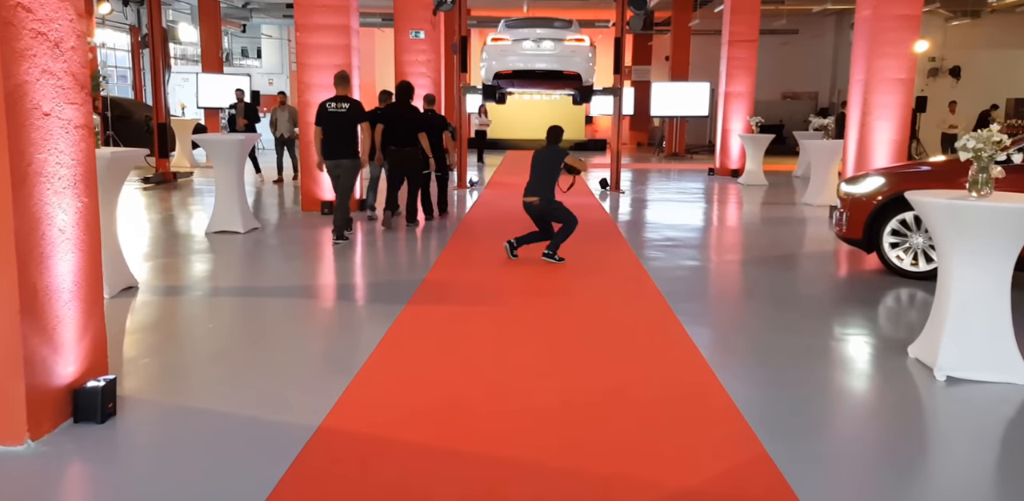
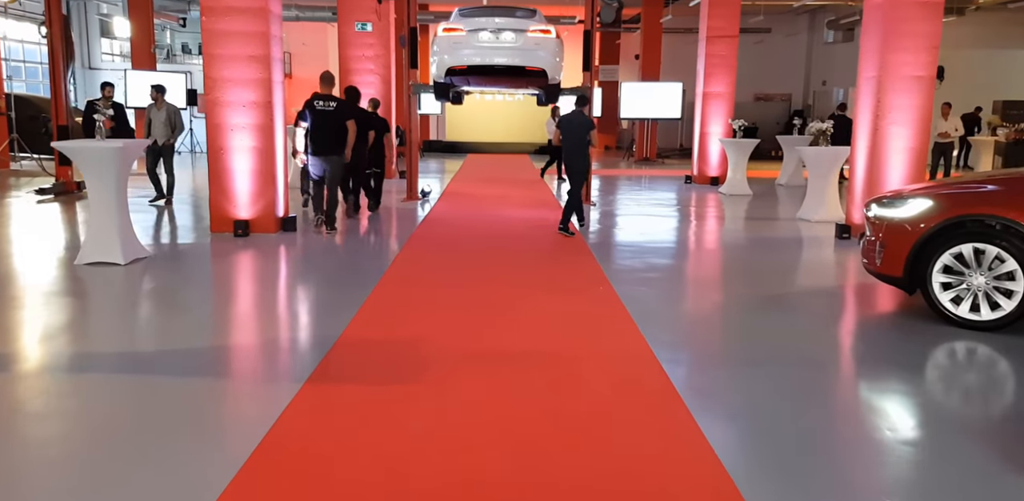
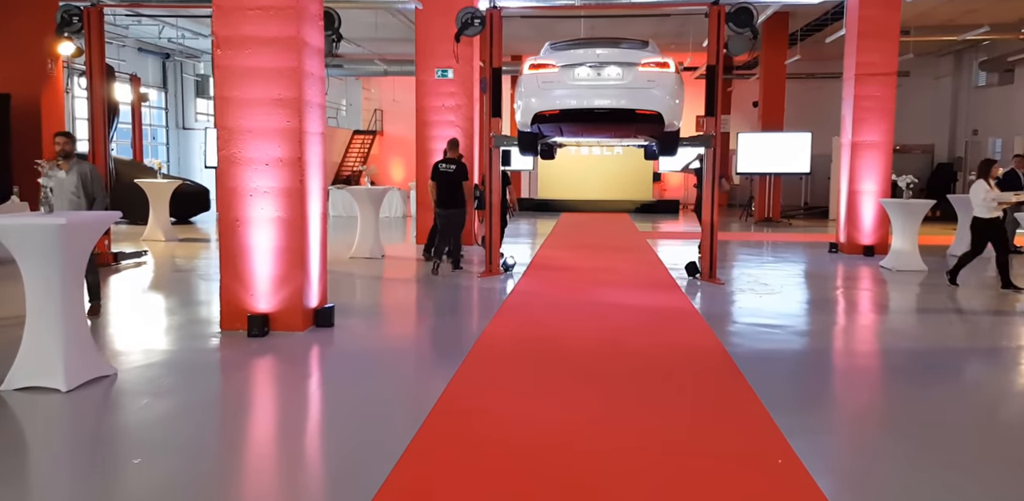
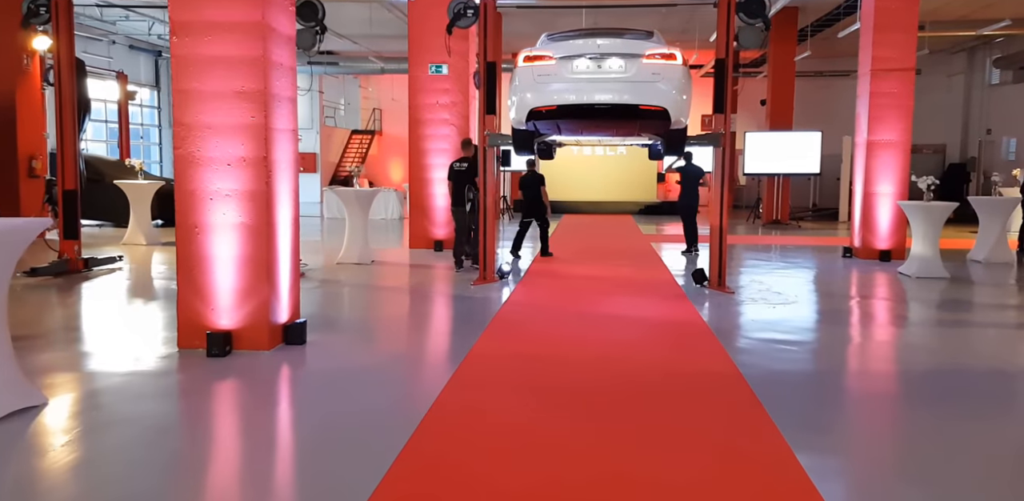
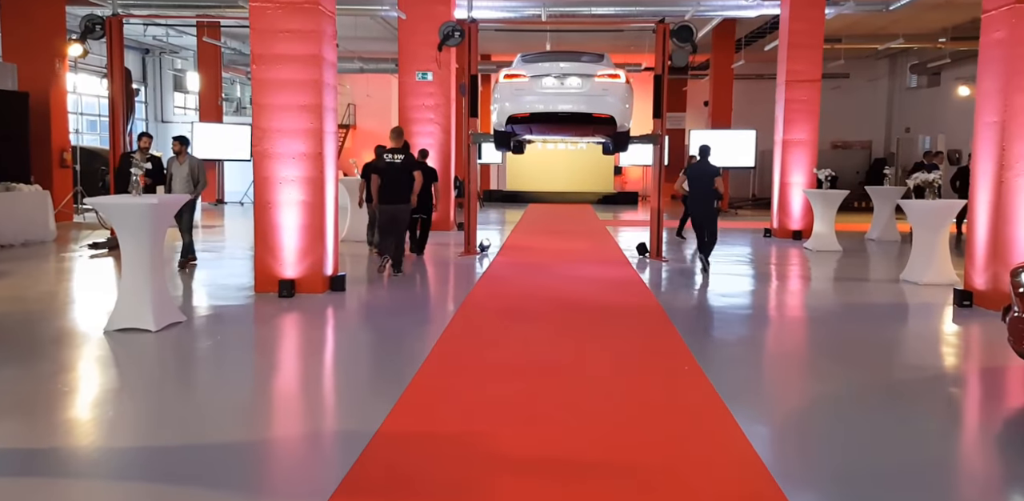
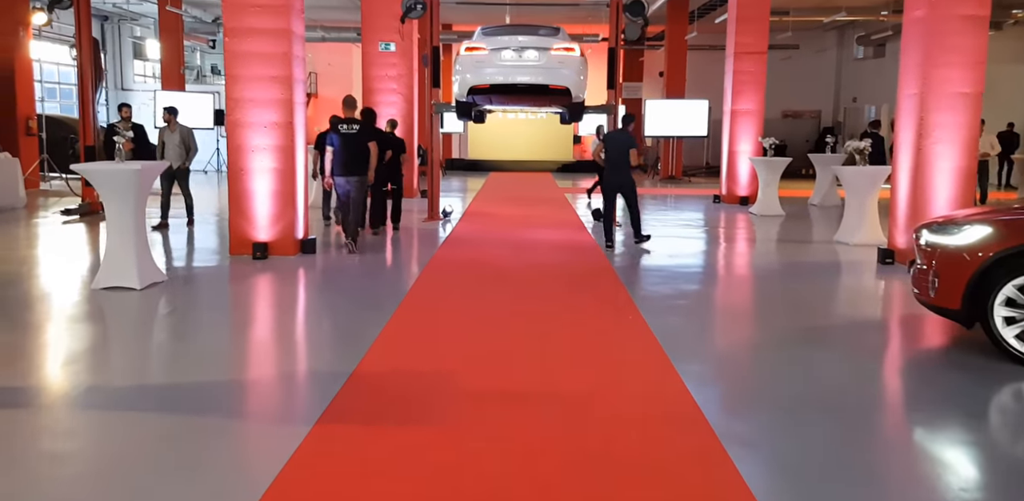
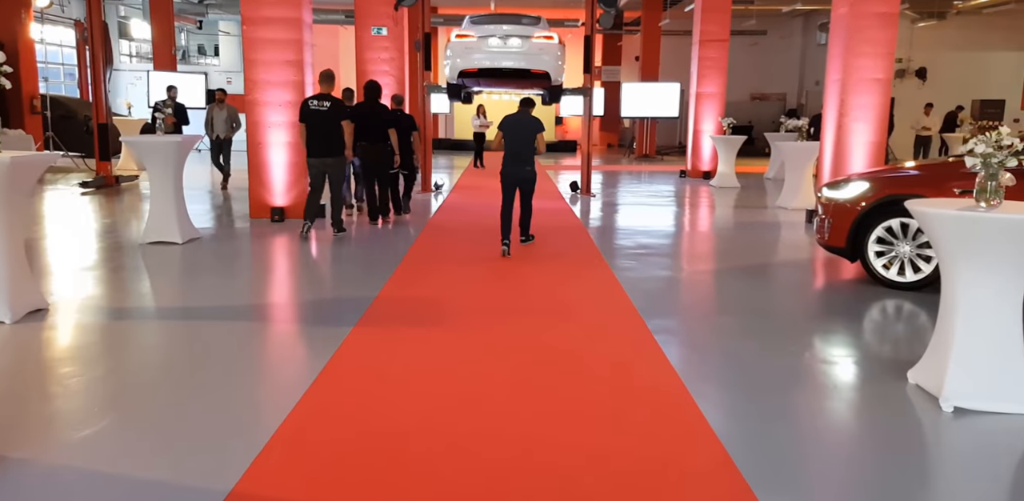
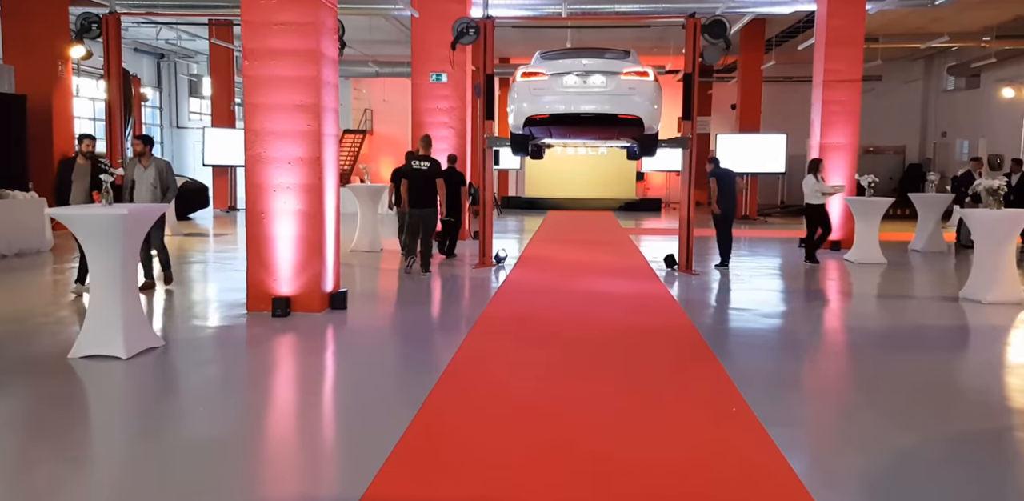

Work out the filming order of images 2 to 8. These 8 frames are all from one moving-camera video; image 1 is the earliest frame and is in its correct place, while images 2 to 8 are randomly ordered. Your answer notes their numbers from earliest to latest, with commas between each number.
7, 2, 6, 5, 8, 3, 4
